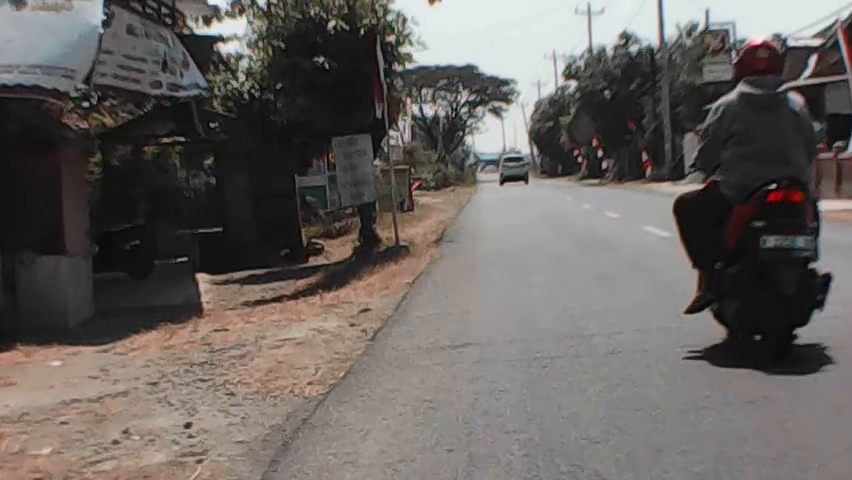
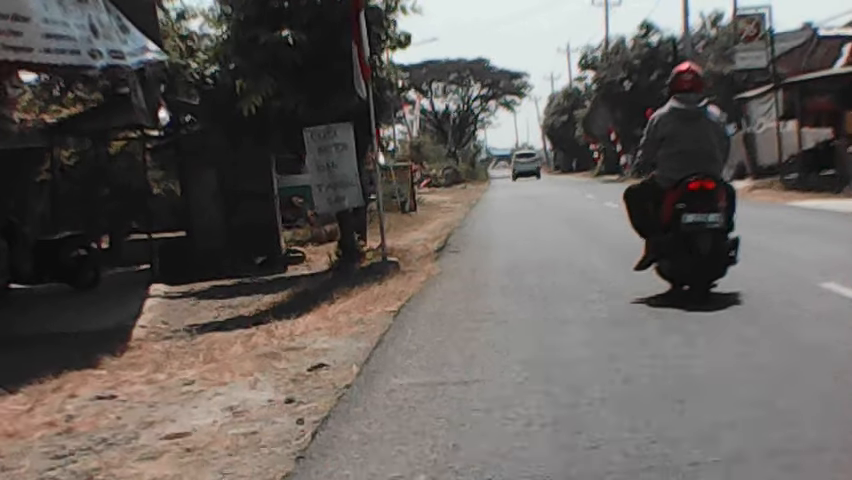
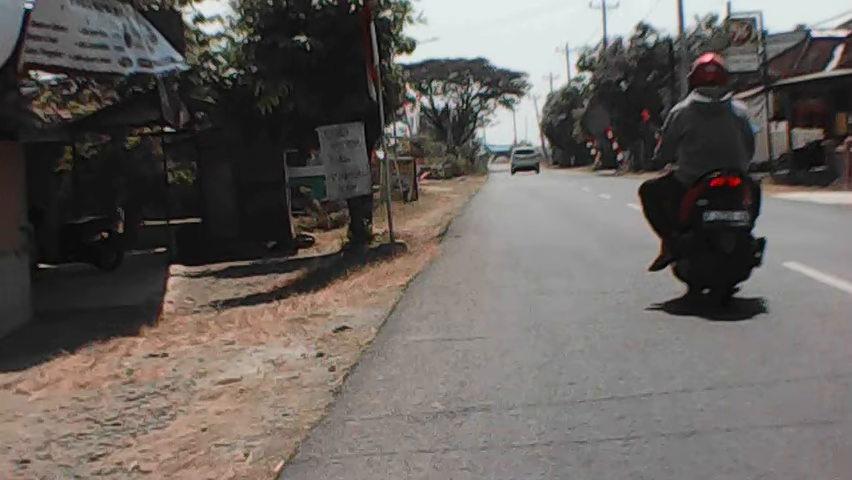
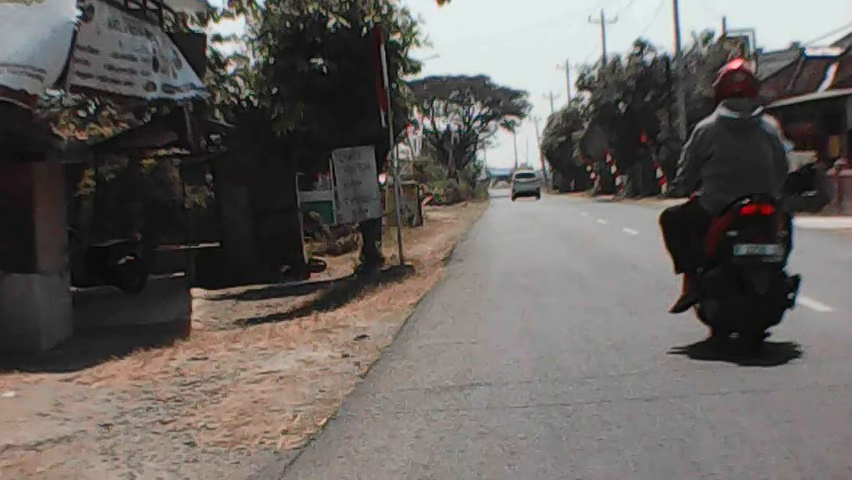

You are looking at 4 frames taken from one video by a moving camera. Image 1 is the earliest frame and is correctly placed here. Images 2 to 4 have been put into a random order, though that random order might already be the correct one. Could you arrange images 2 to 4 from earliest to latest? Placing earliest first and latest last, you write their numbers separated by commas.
4, 3, 2
